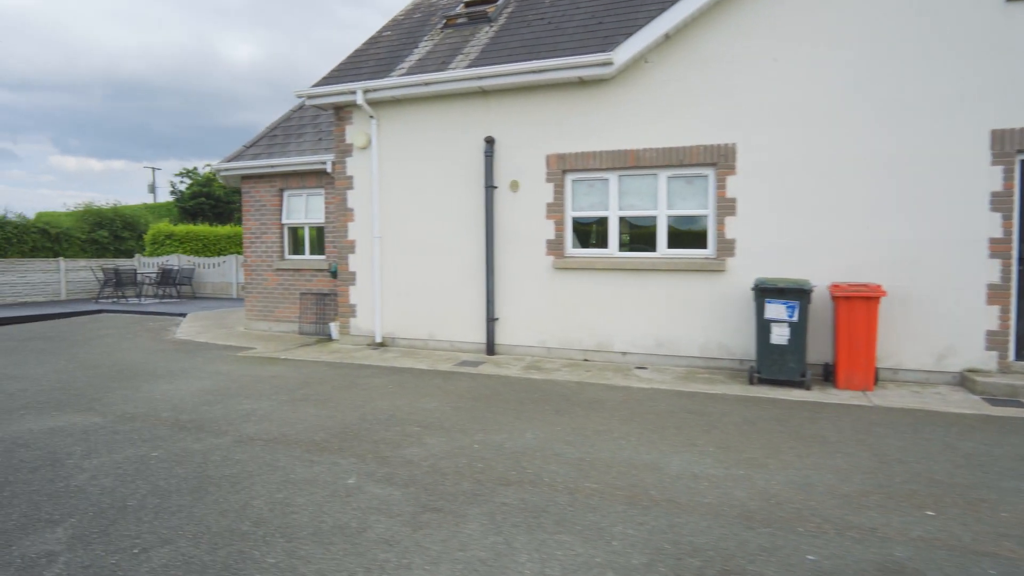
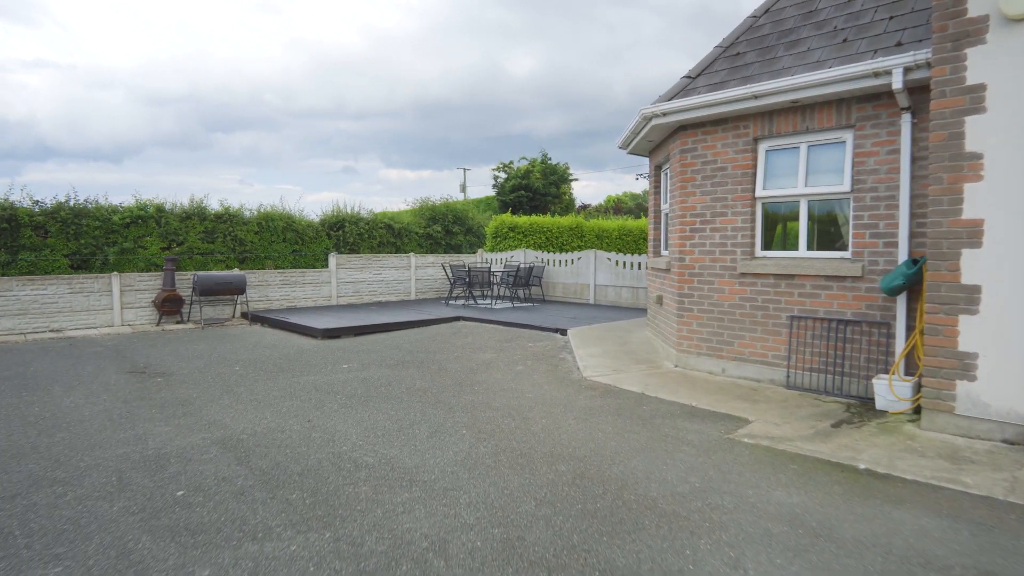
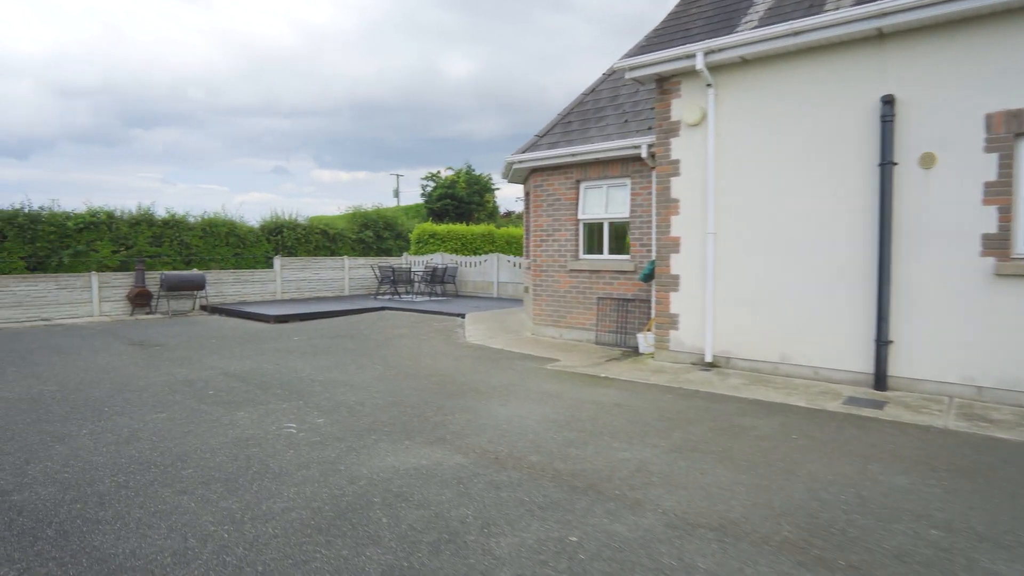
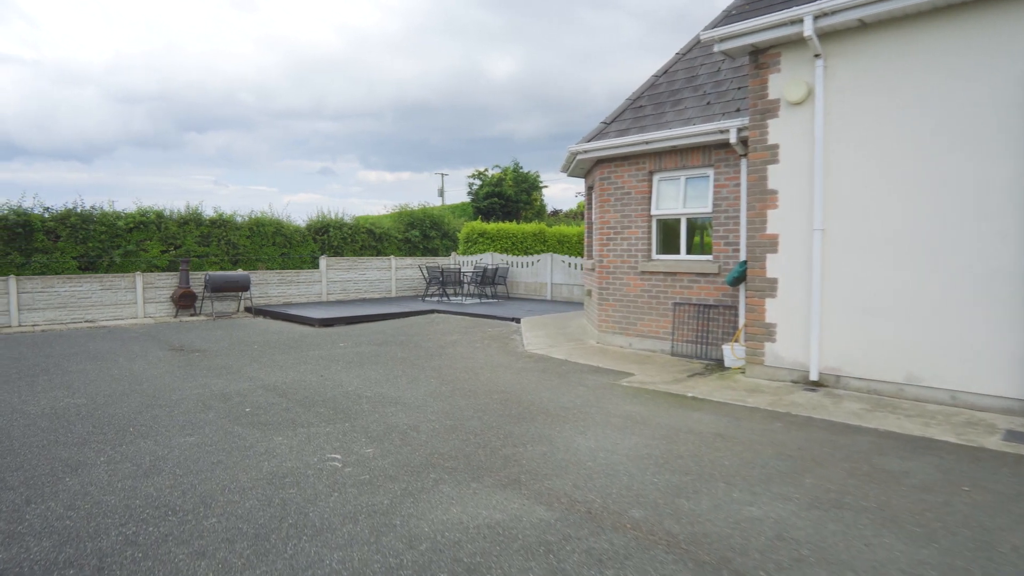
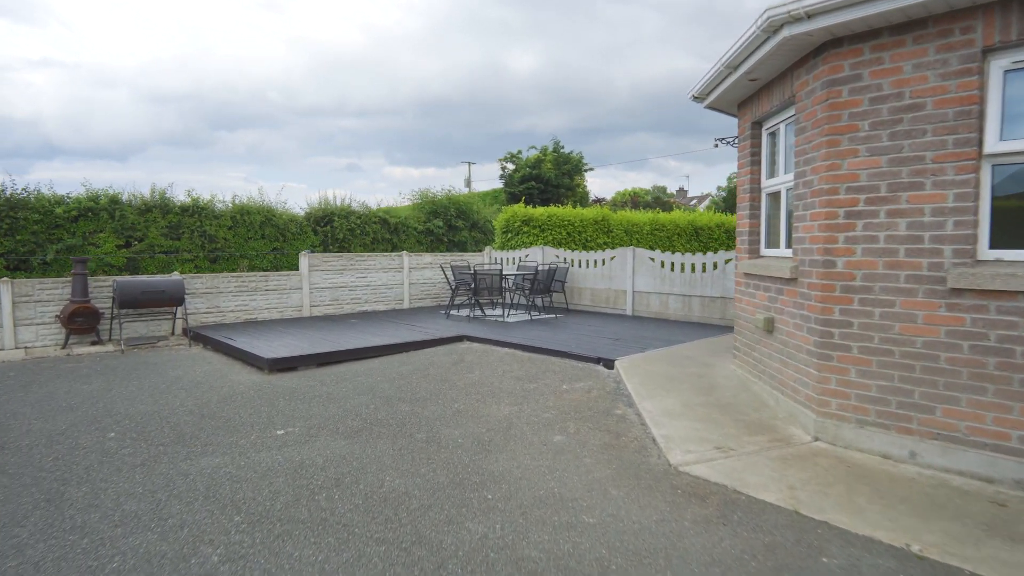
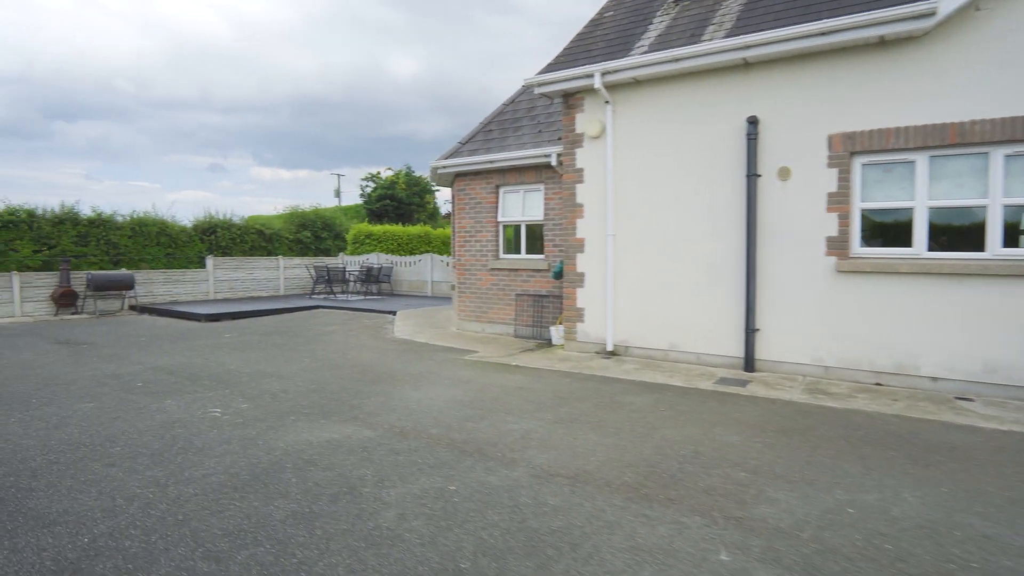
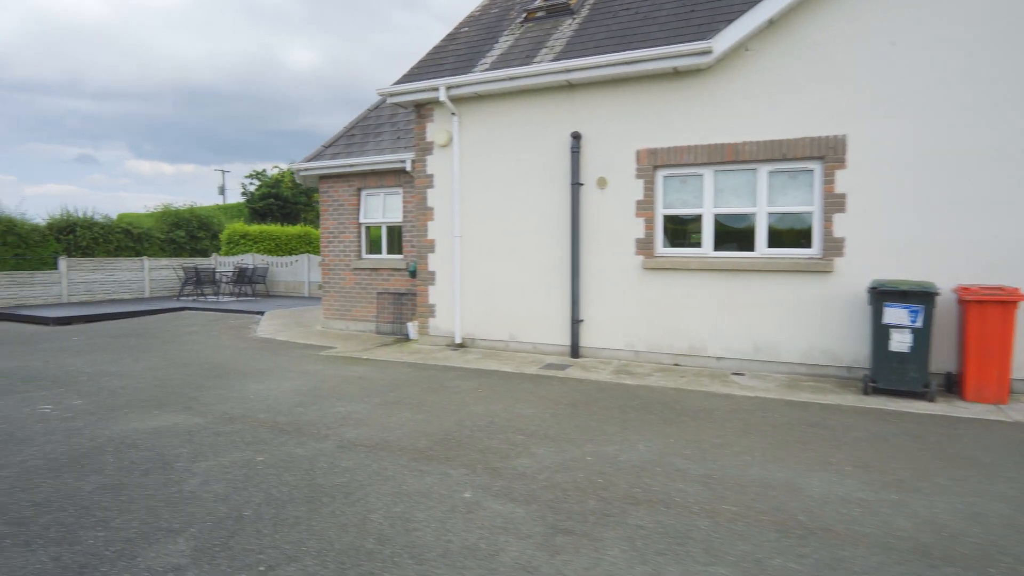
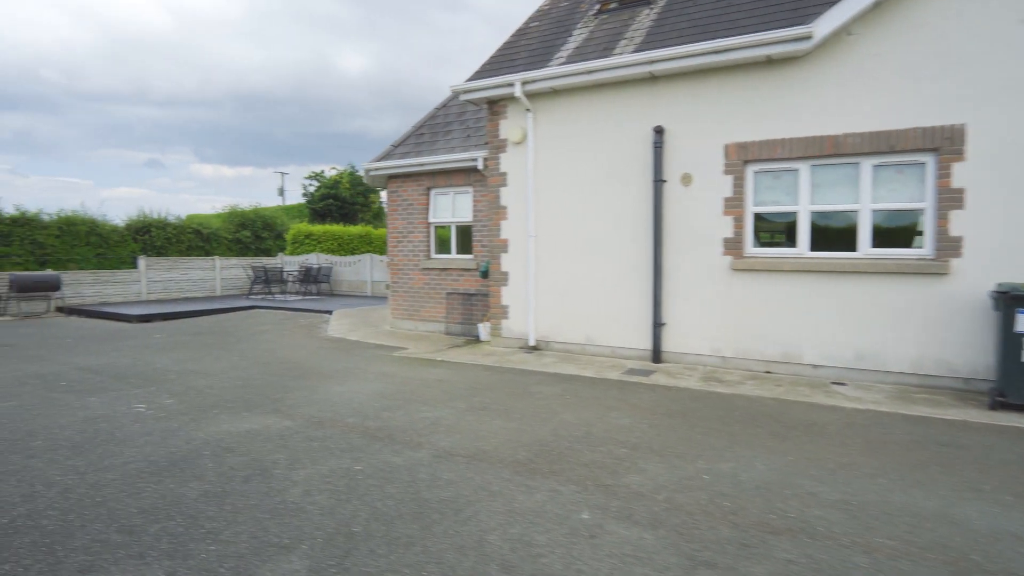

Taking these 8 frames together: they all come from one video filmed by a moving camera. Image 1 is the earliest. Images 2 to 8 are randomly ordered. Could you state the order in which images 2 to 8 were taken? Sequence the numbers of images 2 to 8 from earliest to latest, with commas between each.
7, 8, 6, 3, 4, 2, 5
